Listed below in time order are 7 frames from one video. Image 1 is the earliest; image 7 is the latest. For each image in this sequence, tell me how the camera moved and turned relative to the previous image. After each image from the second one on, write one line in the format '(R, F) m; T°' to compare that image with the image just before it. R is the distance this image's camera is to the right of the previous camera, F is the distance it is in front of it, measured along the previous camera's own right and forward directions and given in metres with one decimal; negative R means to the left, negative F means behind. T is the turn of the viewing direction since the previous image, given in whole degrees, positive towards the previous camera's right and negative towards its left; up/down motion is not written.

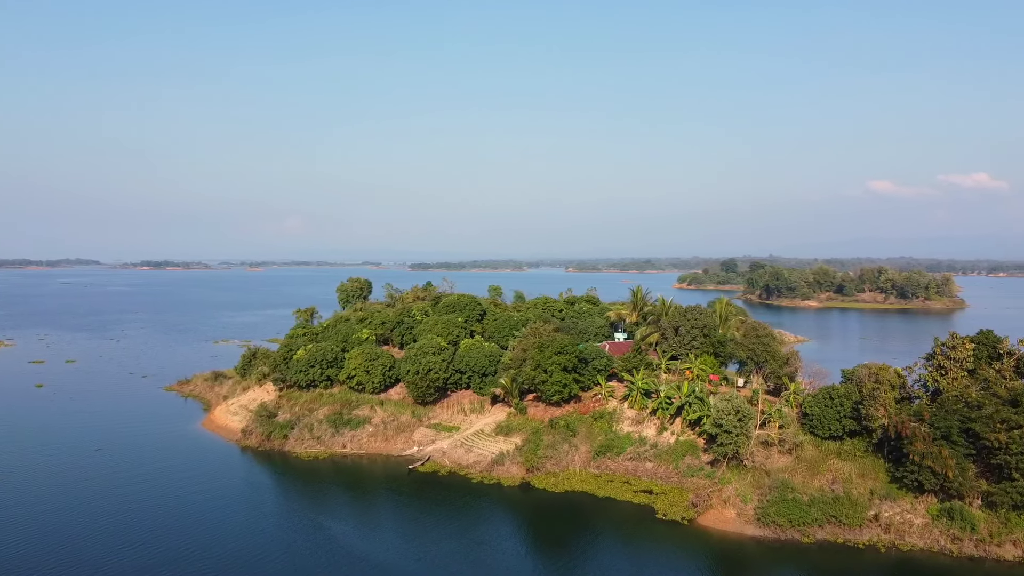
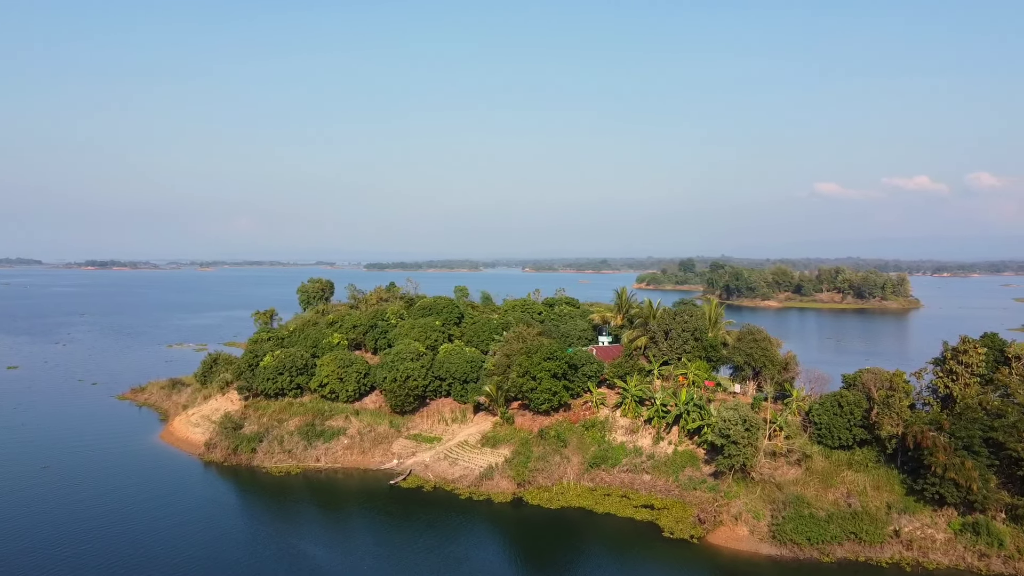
(-0.9, +1.5) m; +3°
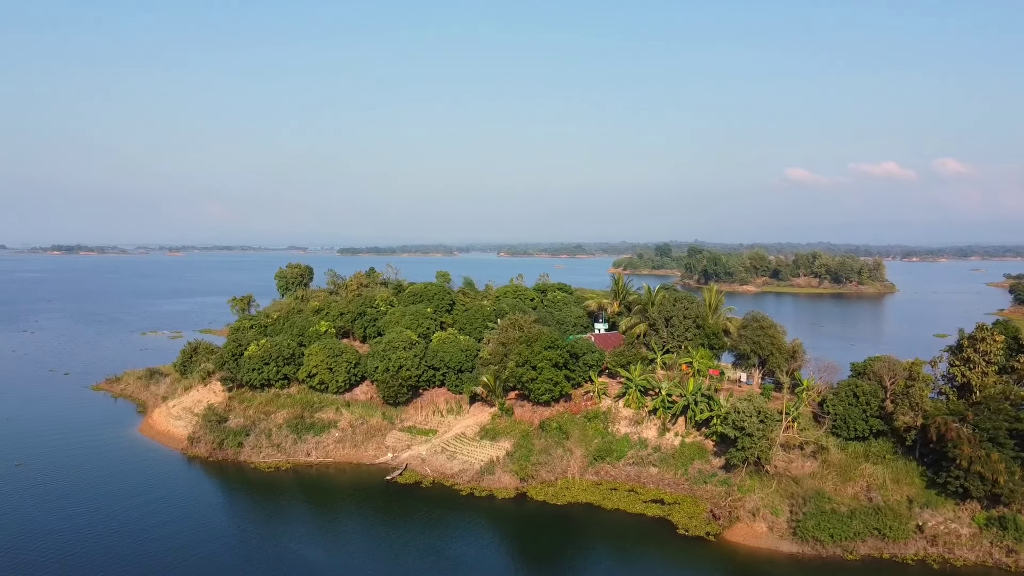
(-0.8, +1.0) m; +2°
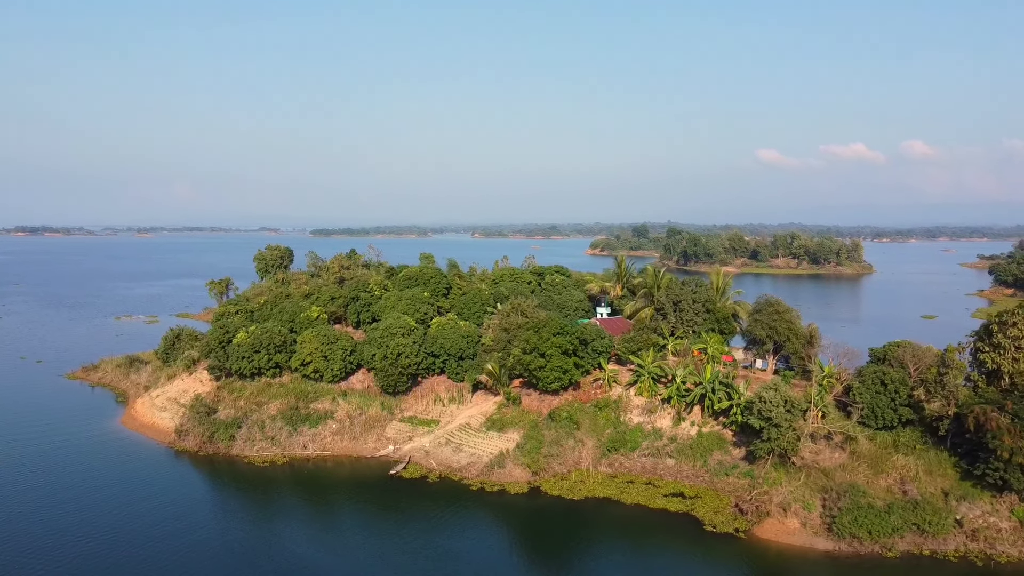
(-1.1, +1.2) m; +2°
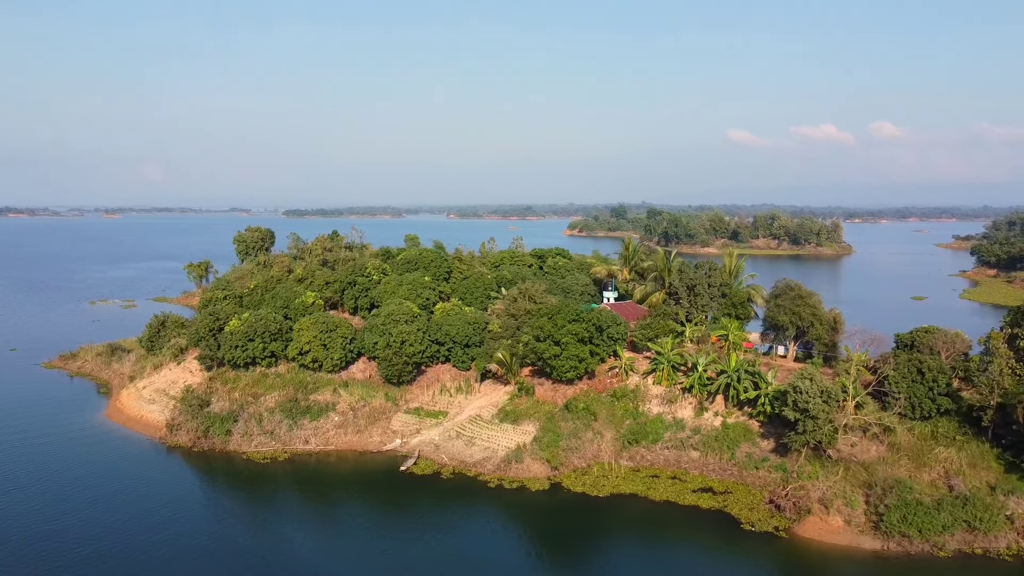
(-1.2, +1.2) m; +2°
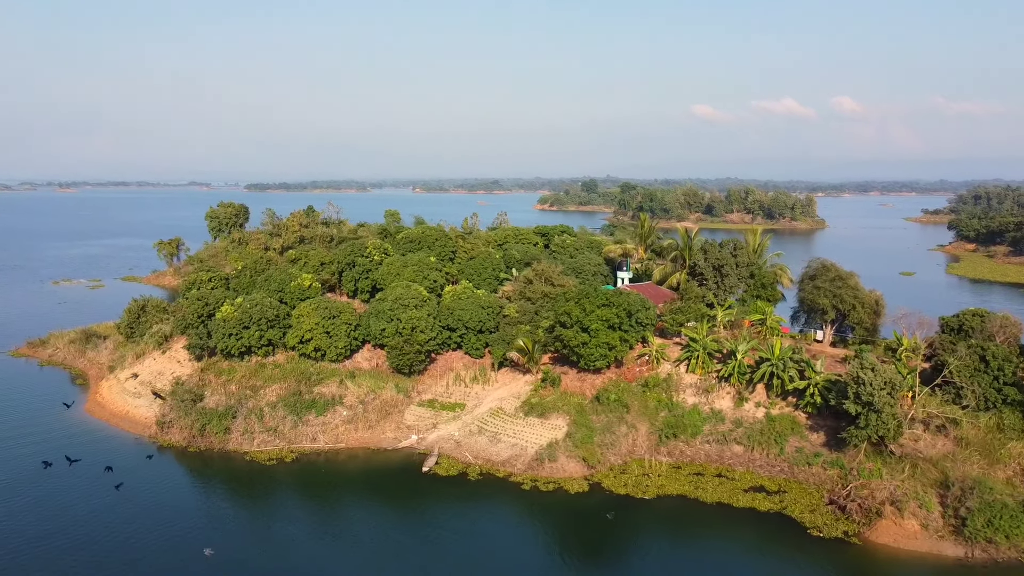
(-1.8, +1.7) m; +2°
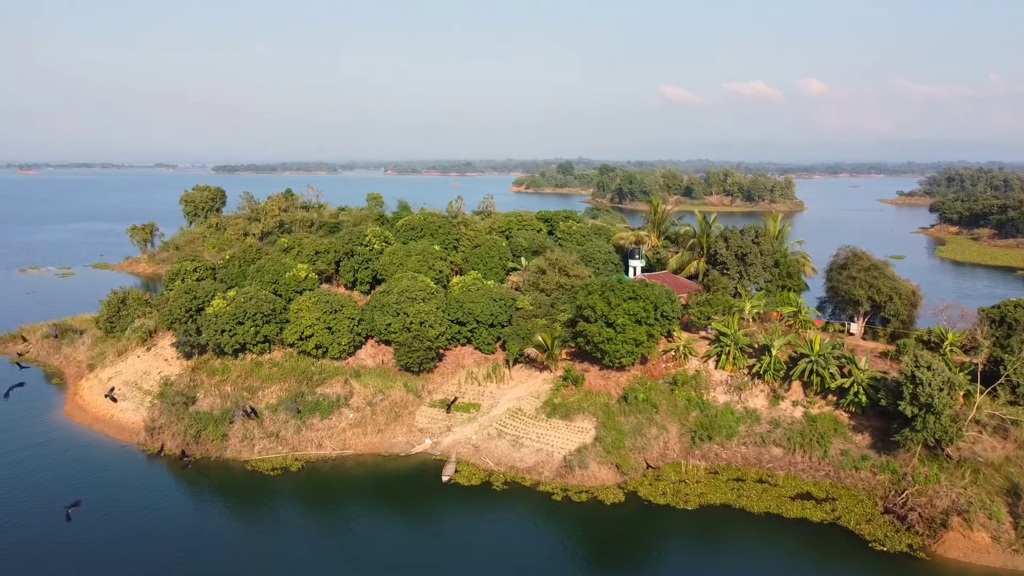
(-1.4, +1.4) m; +2°
